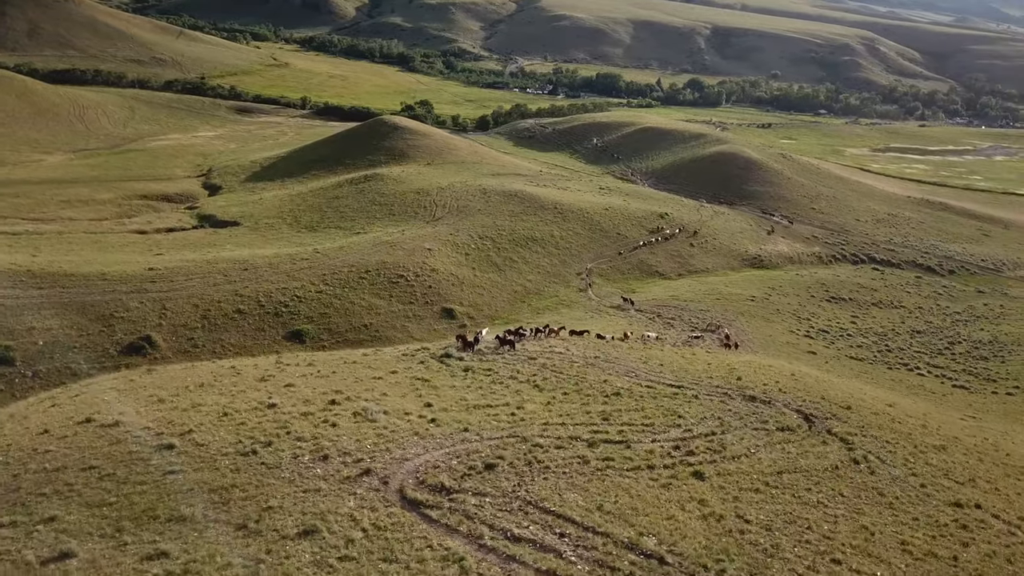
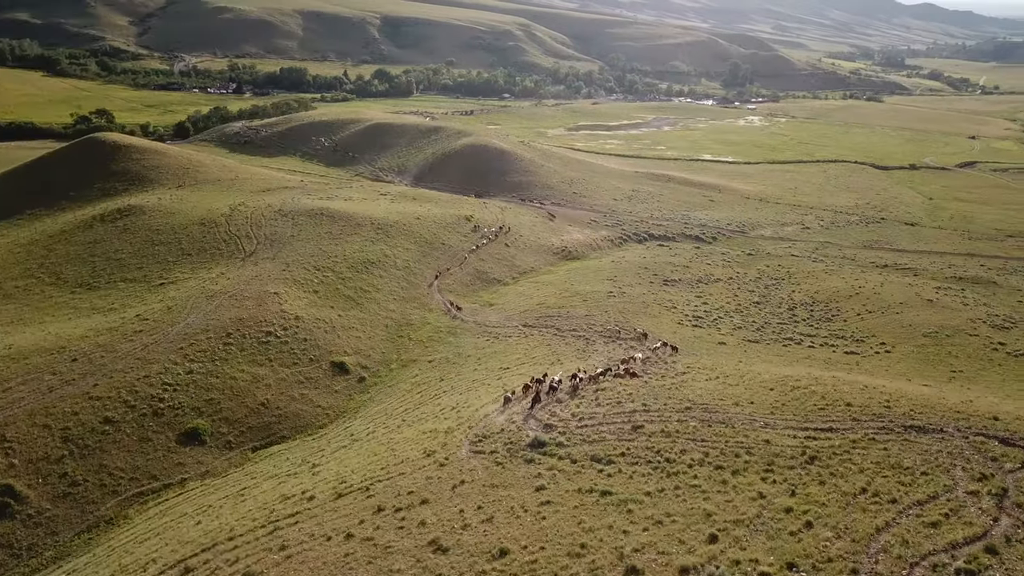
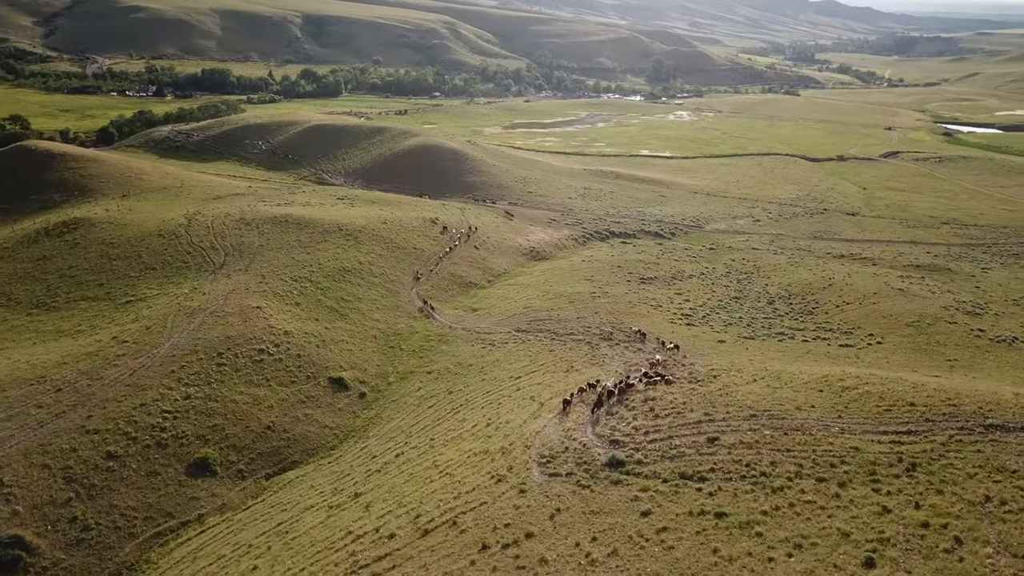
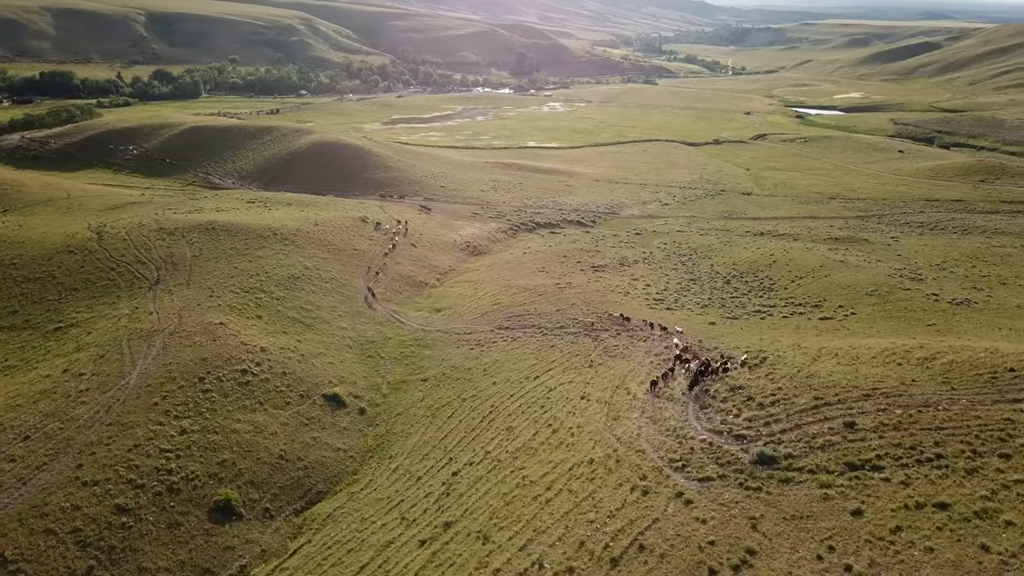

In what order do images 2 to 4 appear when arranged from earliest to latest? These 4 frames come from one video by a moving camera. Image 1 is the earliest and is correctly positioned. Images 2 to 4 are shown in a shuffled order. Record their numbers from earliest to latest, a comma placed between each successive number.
2, 3, 4
